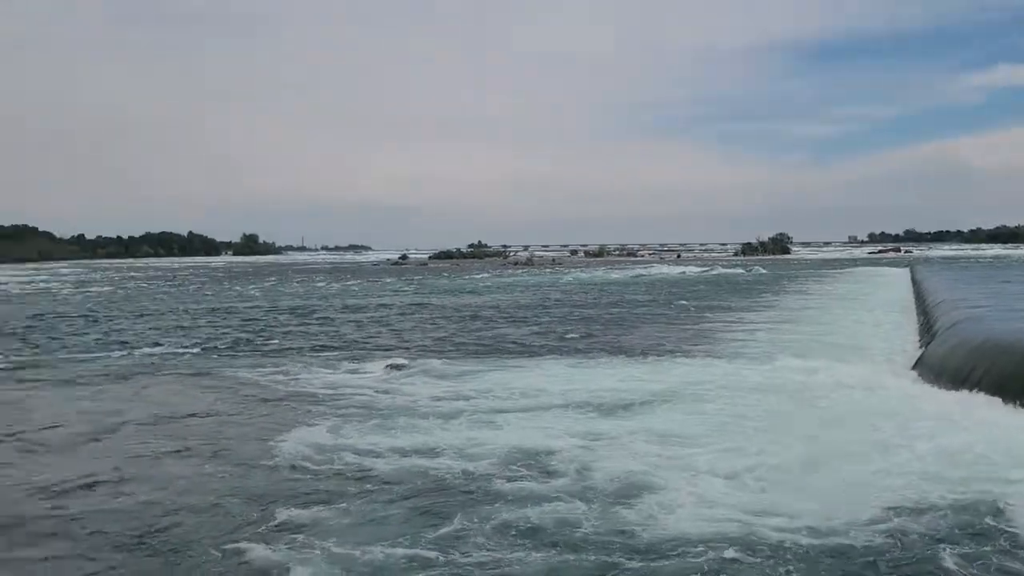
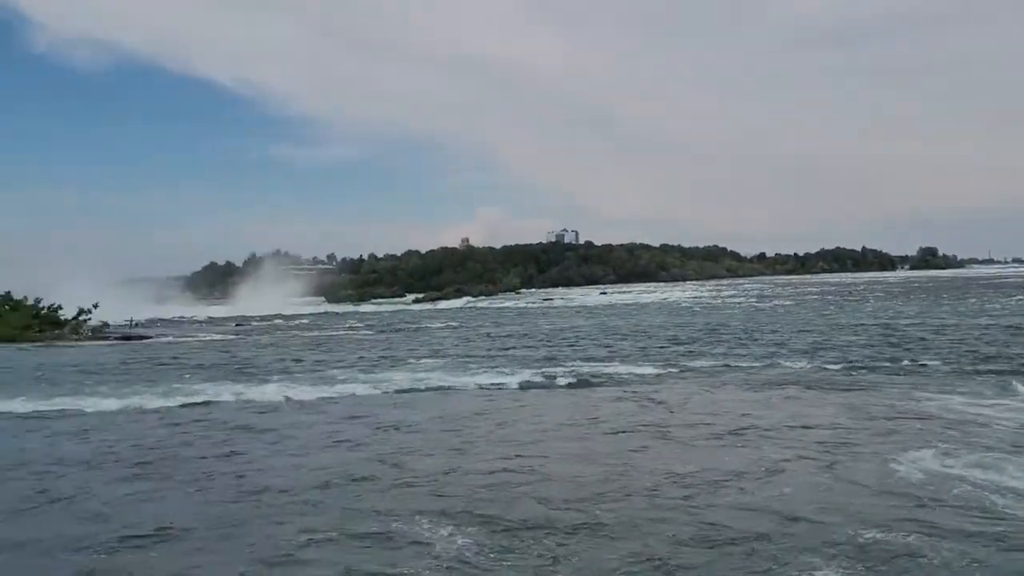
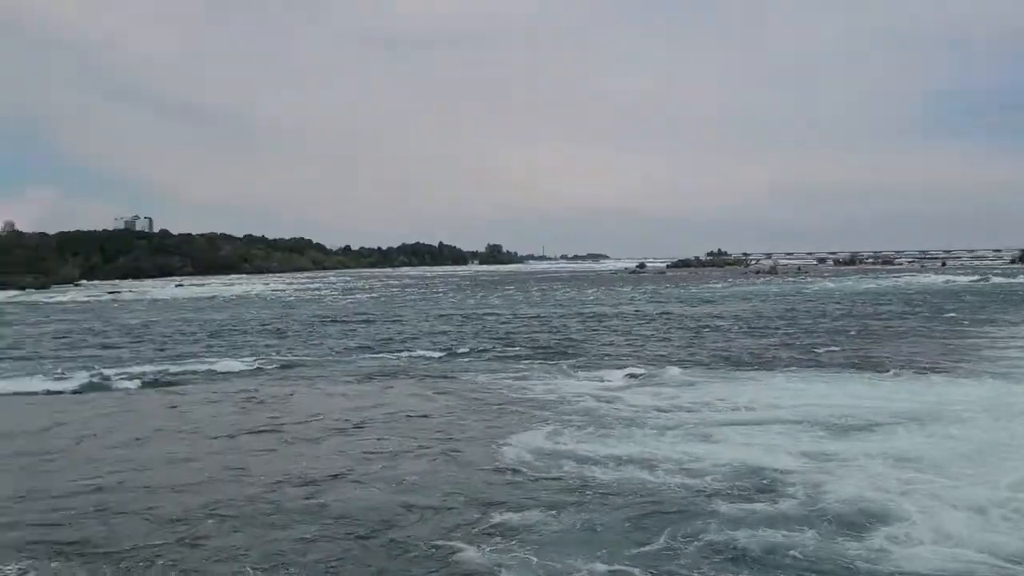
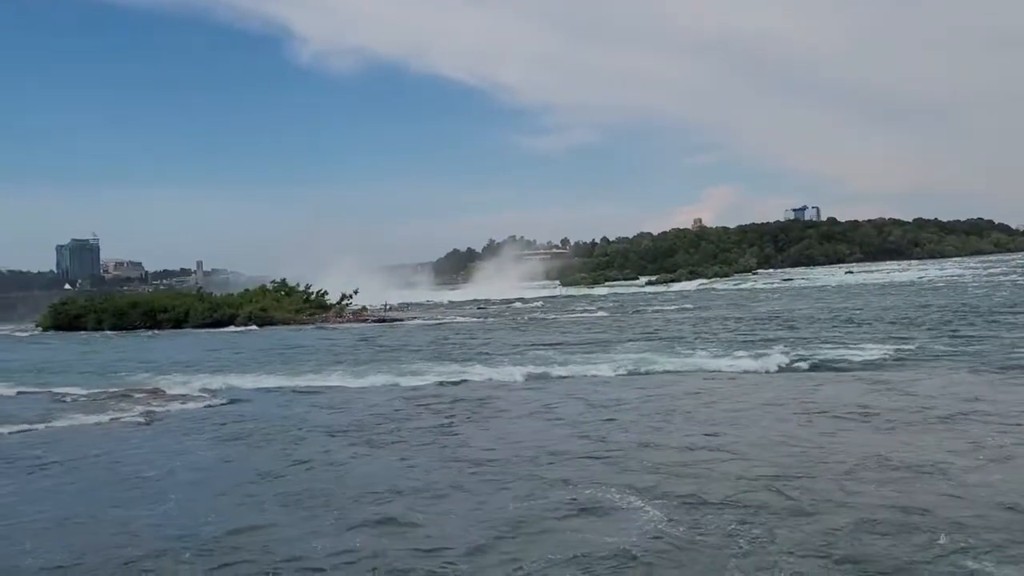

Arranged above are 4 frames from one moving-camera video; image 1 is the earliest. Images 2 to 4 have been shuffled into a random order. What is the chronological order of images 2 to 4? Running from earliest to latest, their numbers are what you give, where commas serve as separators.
3, 2, 4
